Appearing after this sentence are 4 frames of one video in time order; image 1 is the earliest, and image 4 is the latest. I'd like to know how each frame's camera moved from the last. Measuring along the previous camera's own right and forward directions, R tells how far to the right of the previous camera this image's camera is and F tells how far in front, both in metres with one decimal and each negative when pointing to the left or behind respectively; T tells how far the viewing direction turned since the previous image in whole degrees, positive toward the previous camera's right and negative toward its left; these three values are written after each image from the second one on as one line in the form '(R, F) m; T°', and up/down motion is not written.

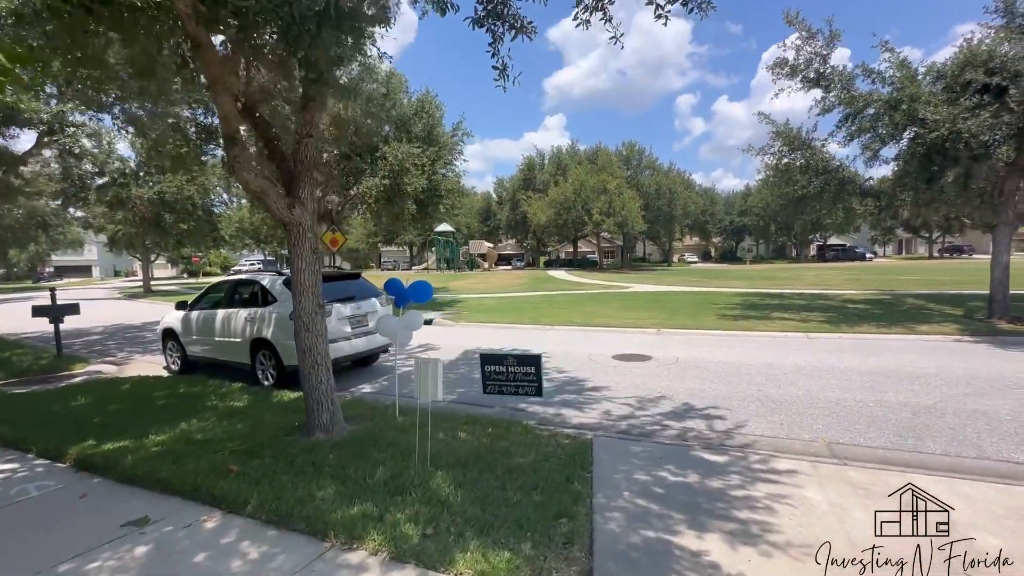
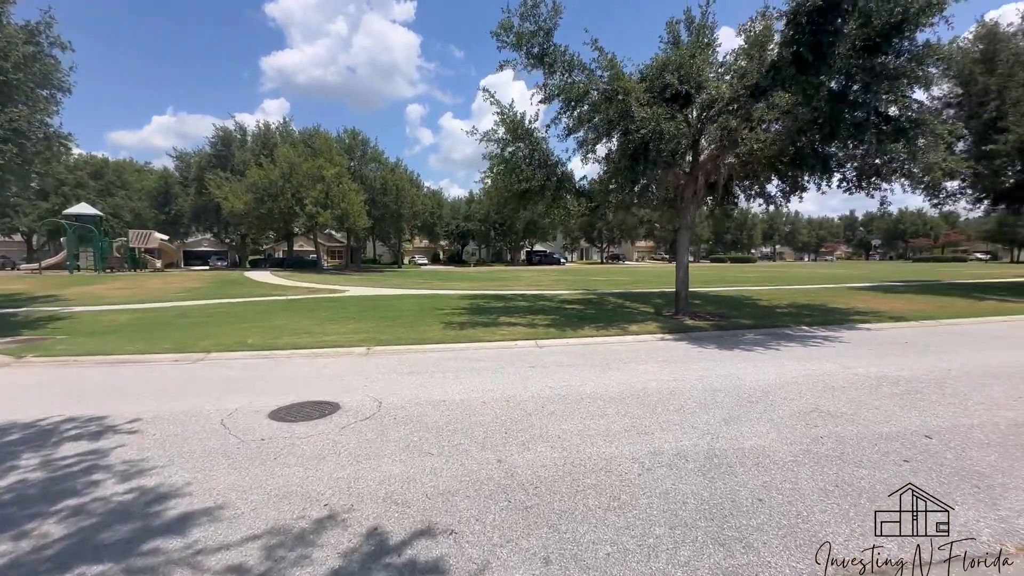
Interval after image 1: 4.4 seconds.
(+1.6, +3.3) m; +32°
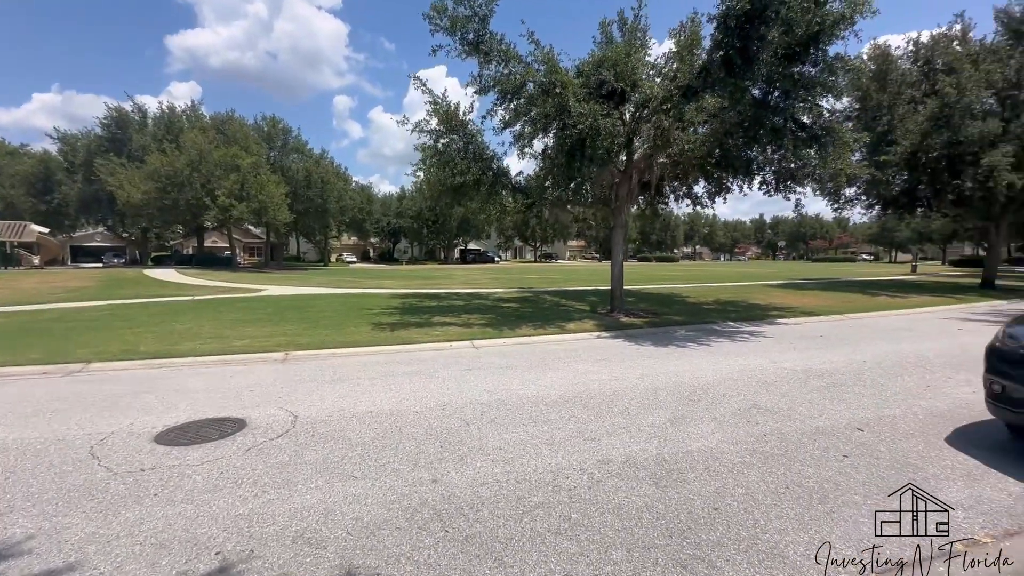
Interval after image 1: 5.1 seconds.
(0.0, +0.4) m; +8°
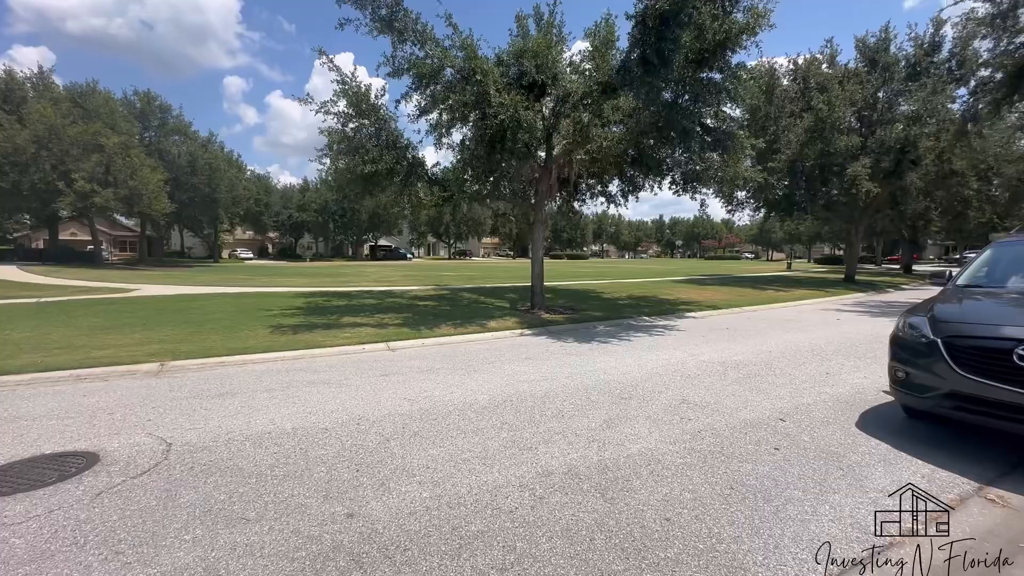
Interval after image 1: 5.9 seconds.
(-0.1, +0.5) m; +11°
